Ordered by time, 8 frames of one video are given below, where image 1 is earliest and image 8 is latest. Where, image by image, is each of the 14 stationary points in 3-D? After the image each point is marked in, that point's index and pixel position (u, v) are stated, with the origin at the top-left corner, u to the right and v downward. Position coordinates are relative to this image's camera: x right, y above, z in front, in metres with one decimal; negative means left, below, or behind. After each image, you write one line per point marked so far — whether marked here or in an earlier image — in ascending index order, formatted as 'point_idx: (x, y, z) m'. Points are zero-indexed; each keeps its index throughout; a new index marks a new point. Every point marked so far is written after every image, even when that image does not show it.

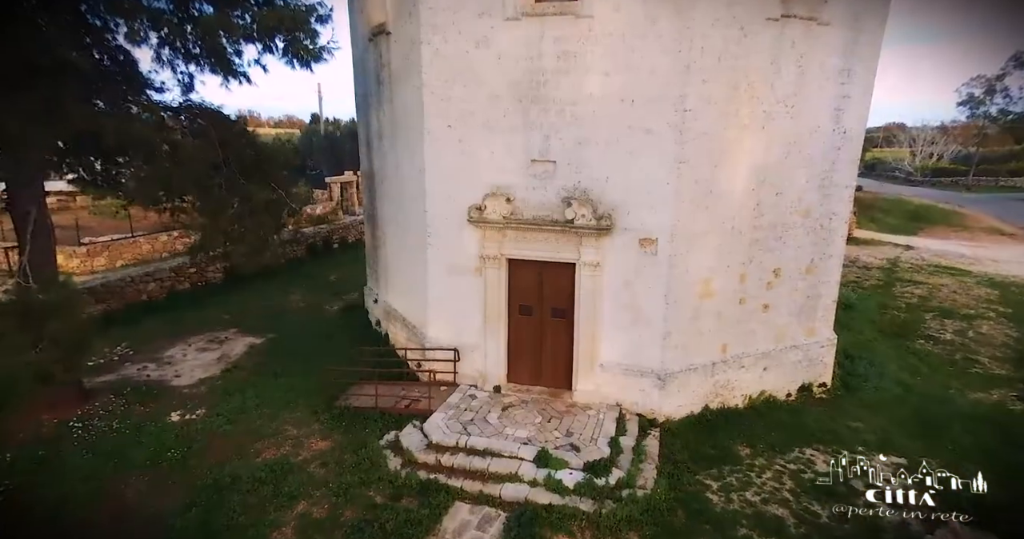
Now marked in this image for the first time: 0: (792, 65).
0: (+3.3, +2.4, +7.5) m
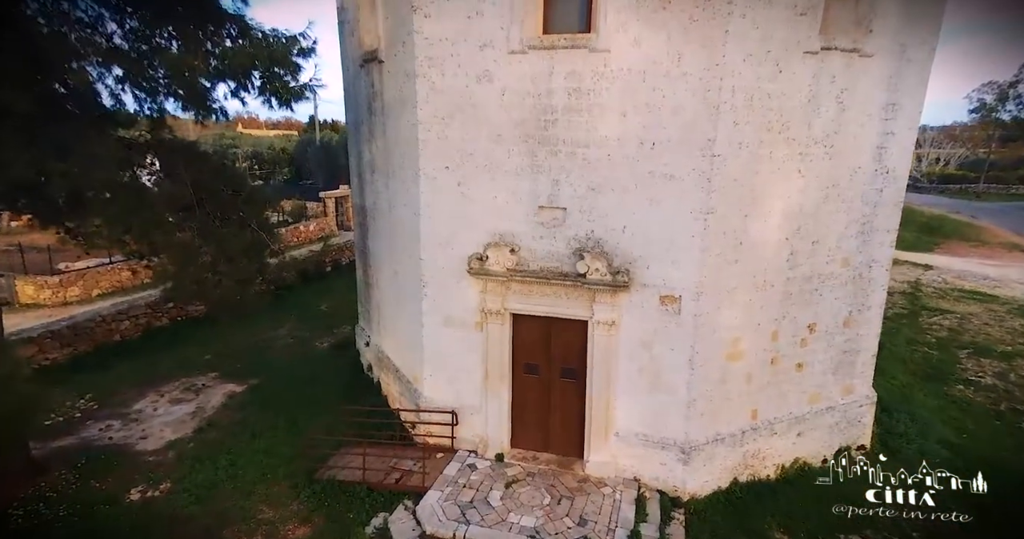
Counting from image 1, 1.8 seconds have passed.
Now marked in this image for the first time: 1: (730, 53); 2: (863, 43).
0: (+3.4, +1.8, +6.7) m
1: (+2.0, +2.0, +5.9) m
2: (+3.7, +2.4, +6.6) m
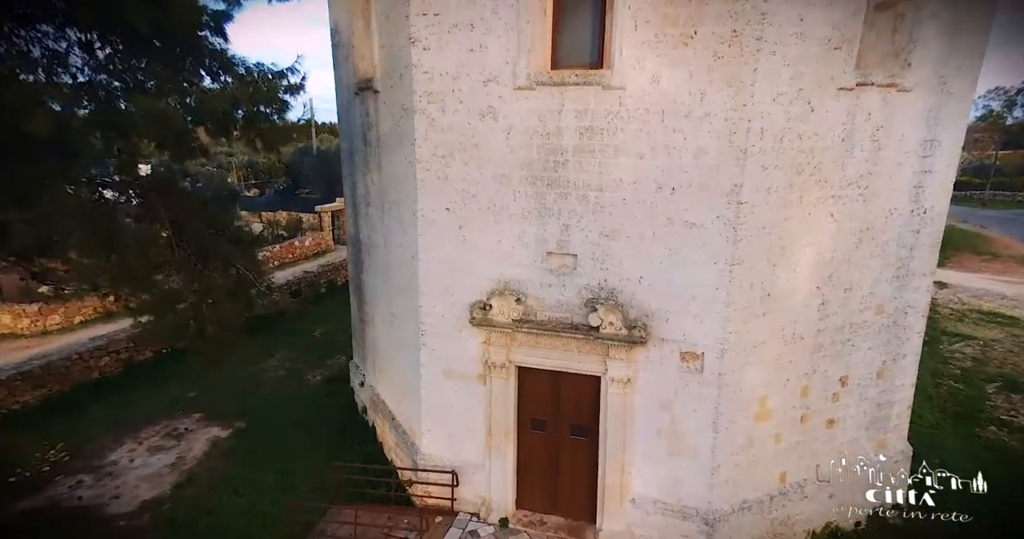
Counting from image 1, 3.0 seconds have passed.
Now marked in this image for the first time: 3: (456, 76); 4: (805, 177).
0: (+3.4, +1.3, +6.1) m
1: (+2.1, +1.5, +5.3) m
2: (+3.7, +1.8, +6.0) m
3: (-0.6, +1.9, +6.3) m
4: (+2.7, +0.9, +5.9) m
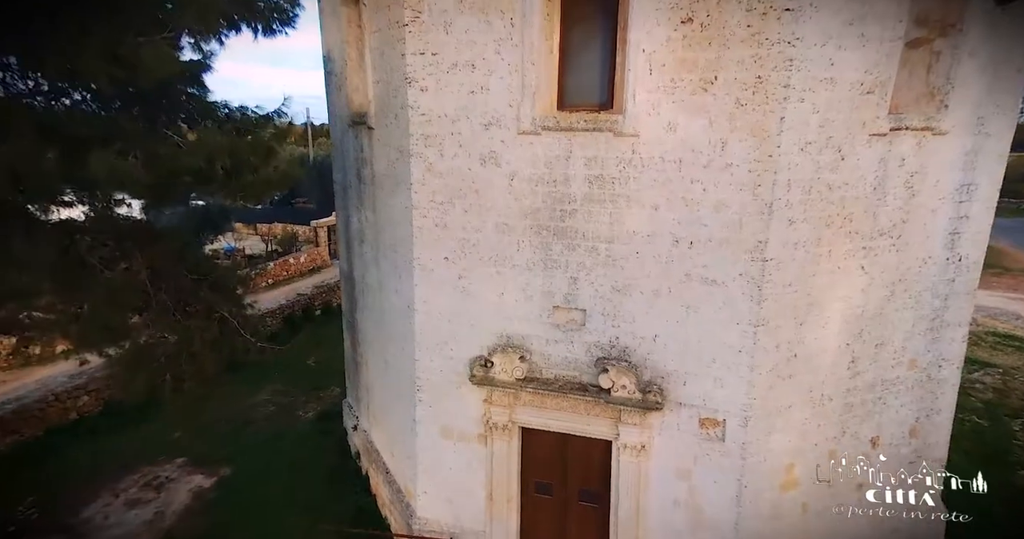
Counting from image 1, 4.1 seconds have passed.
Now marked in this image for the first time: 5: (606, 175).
0: (+3.5, +0.7, +5.6) m
1: (+2.1, +1.0, +4.8) m
2: (+3.7, +1.3, +5.6) m
3: (-0.5, +1.4, +5.8) m
4: (+2.7, +0.4, +5.4) m
5: (+0.8, +0.8, +5.4) m
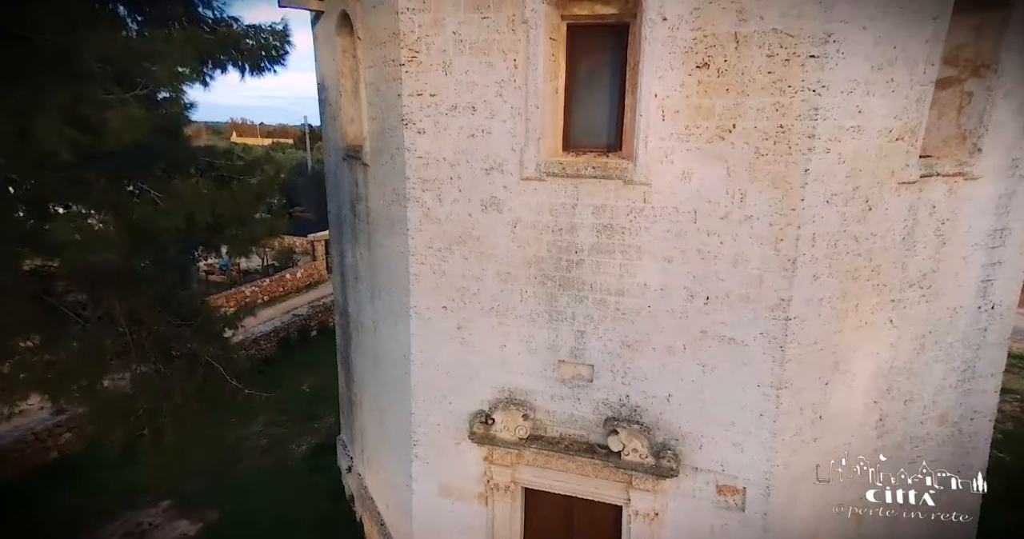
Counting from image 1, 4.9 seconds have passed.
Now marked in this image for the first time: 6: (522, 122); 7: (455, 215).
0: (+3.5, +0.3, +5.3) m
1: (+2.1, +0.5, +4.5) m
2: (+3.8, +0.9, +5.2) m
3: (-0.5, +0.9, +5.5) m
4: (+2.8, -0.1, +5.0) m
5: (+0.8, +0.4, +5.1) m
6: (+0.1, +1.2, +5.1) m
7: (-0.5, +0.5, +5.6) m
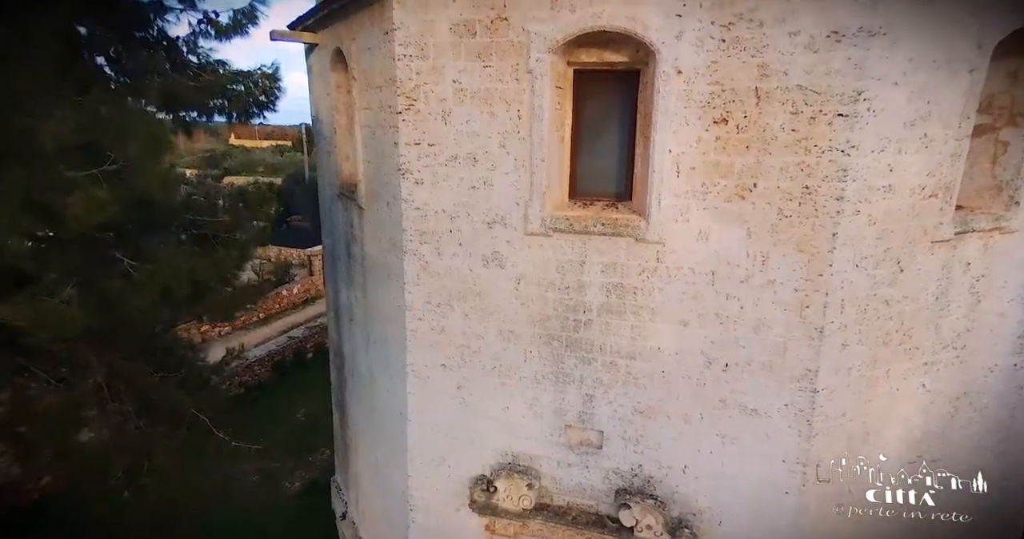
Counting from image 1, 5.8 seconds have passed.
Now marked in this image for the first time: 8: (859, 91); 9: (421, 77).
0: (+3.5, -0.2, +4.9) m
1: (+2.1, +0.1, +4.1) m
2: (+3.8, +0.4, +4.8) m
3: (-0.5, +0.4, +5.2) m
4: (+2.8, -0.6, +4.6) m
5: (+0.9, -0.1, +4.7) m
6: (+0.1, +0.7, +4.8) m
7: (-0.5, 0.0, +5.3) m
8: (+2.1, +1.1, +3.8) m
9: (-0.7, +1.5, +4.8) m
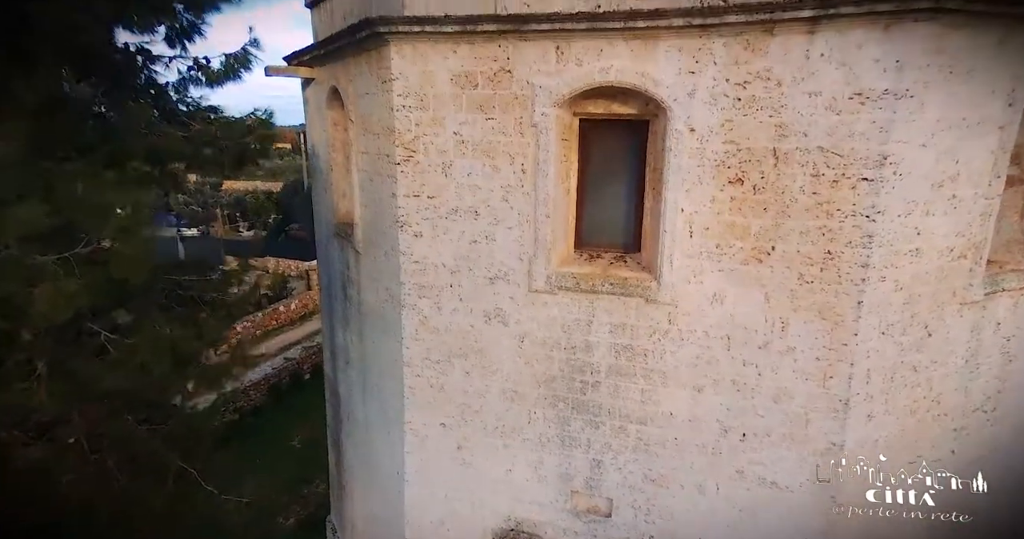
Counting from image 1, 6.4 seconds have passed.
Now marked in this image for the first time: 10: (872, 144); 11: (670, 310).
0: (+3.5, -0.6, +4.6) m
1: (+2.2, -0.4, +3.9) m
2: (+3.8, 0.0, +4.6) m
3: (-0.4, 0.0, +4.9) m
4: (+2.8, -1.0, +4.3) m
5: (+0.9, -0.5, +4.5) m
6: (+0.1, +0.3, +4.6) m
7: (-0.4, -0.5, +5.0) m
8: (+2.1, +0.7, +3.6) m
9: (-0.7, +1.0, +4.6) m
10: (+2.0, +0.7, +3.5) m
11: (+1.0, -0.3, +4.3) m
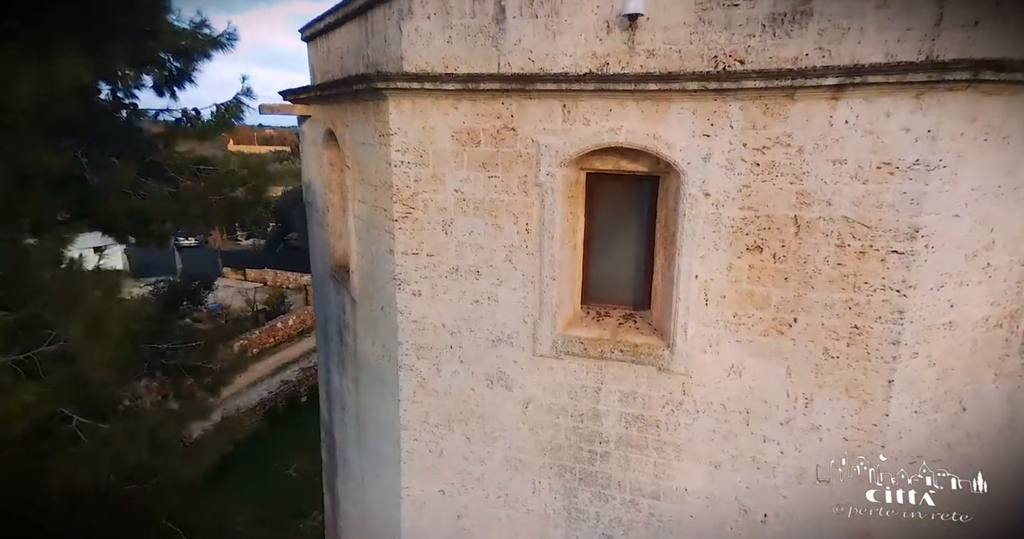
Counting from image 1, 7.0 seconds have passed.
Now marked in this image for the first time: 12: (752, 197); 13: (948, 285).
0: (+3.6, -1.1, +4.3) m
1: (+2.2, -0.8, +3.6) m
2: (+3.8, -0.5, +4.3) m
3: (-0.4, -0.5, +4.7) m
4: (+2.8, -1.4, +4.0) m
5: (+0.9, -1.0, +4.2) m
6: (+0.2, -0.2, +4.3) m
7: (-0.4, -0.9, +4.8) m
8: (+2.1, +0.2, +3.3) m
9: (-0.6, +0.6, +4.4) m
10: (+2.0, +0.3, +3.3) m
11: (+1.1, -0.7, +4.0) m
12: (+1.3, +0.4, +3.5) m
13: (+2.4, -0.1, +3.5) m
